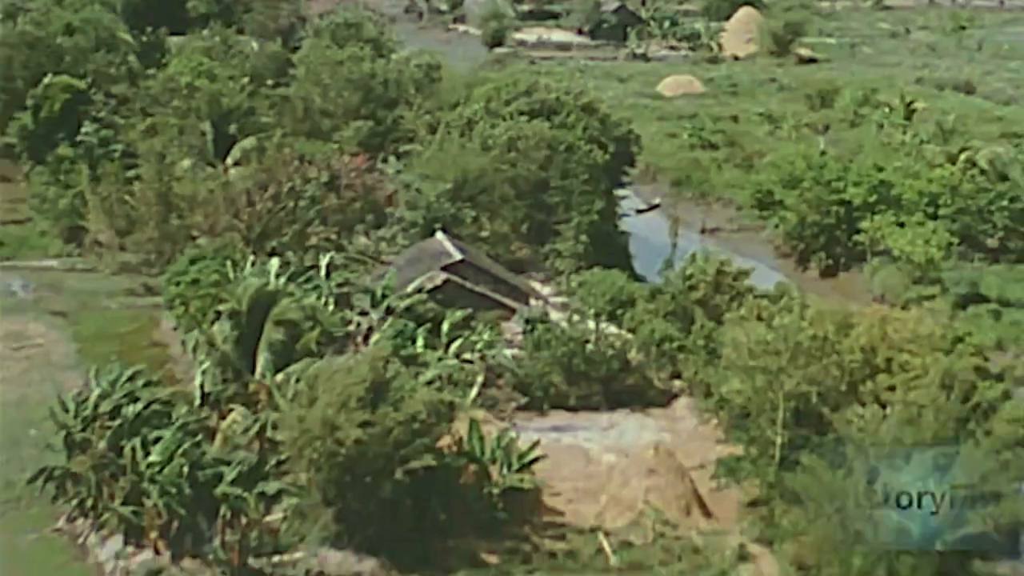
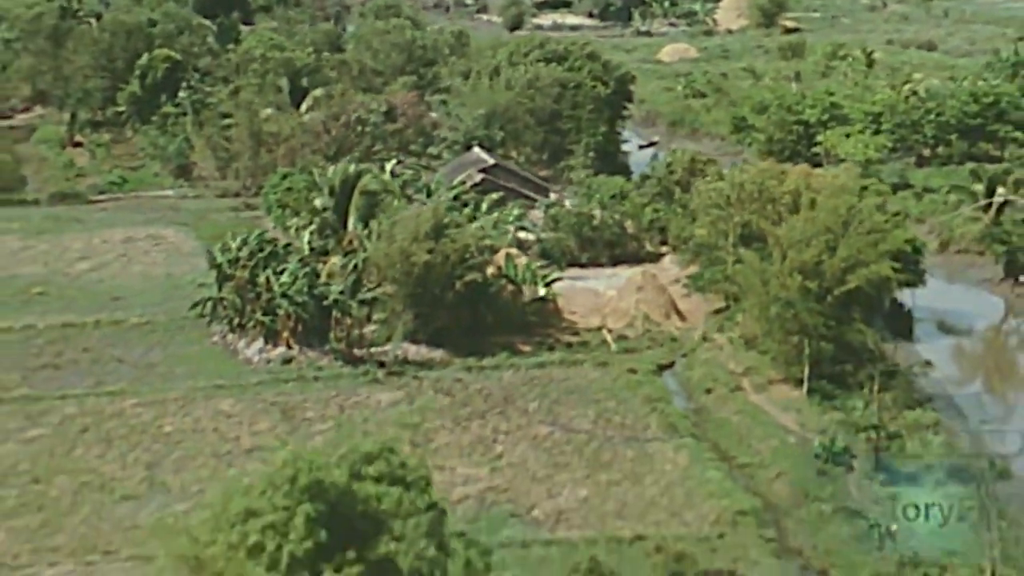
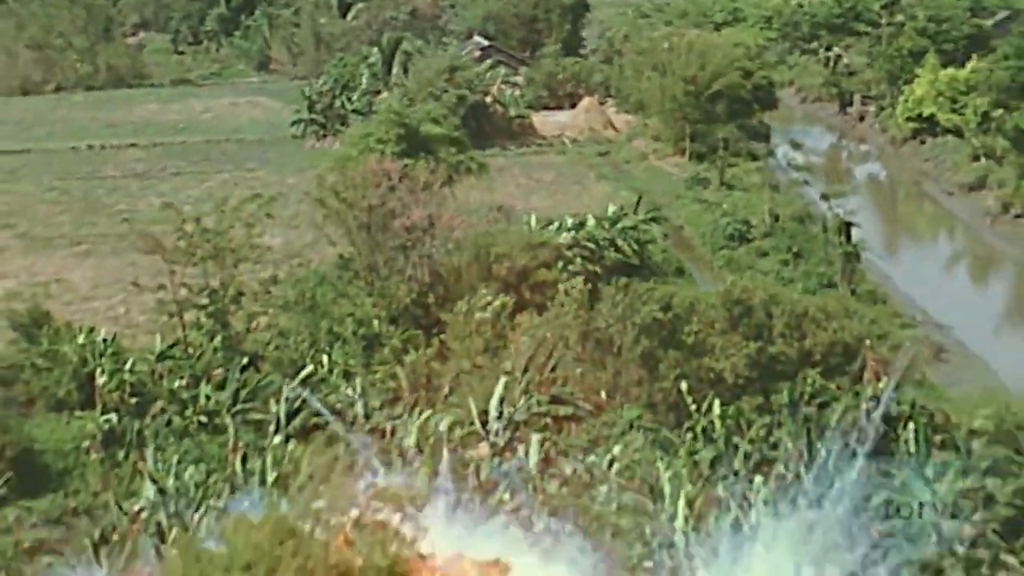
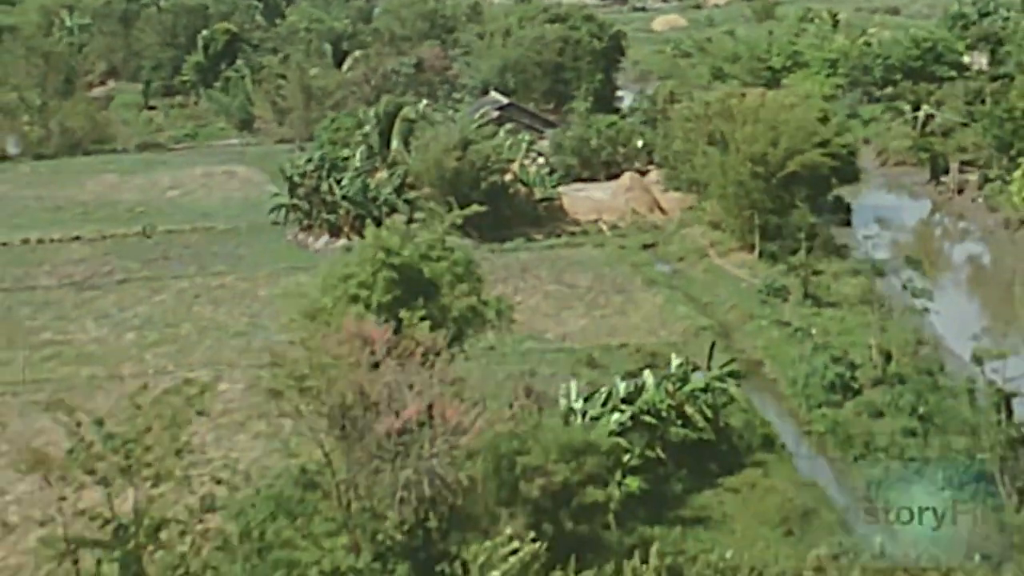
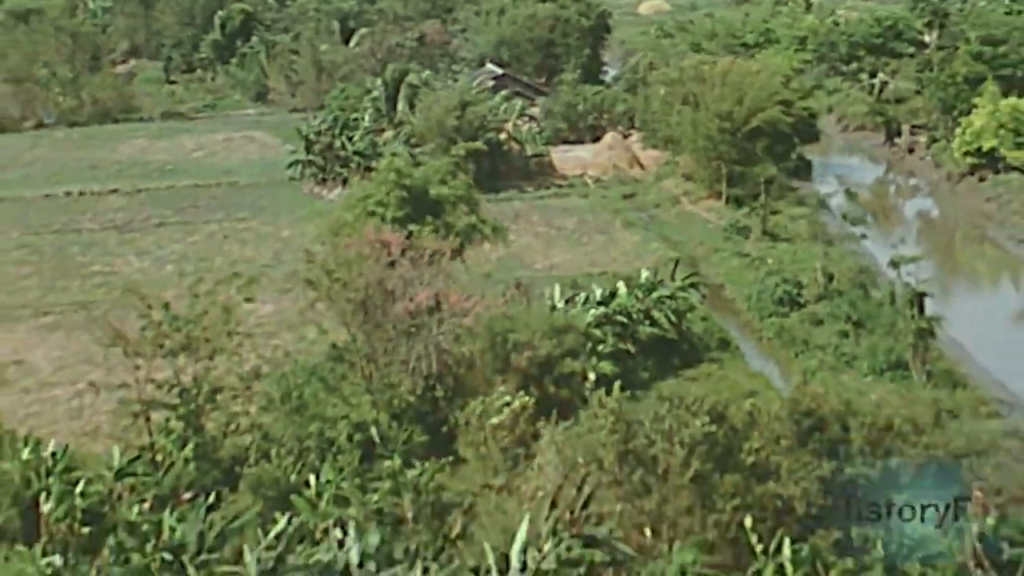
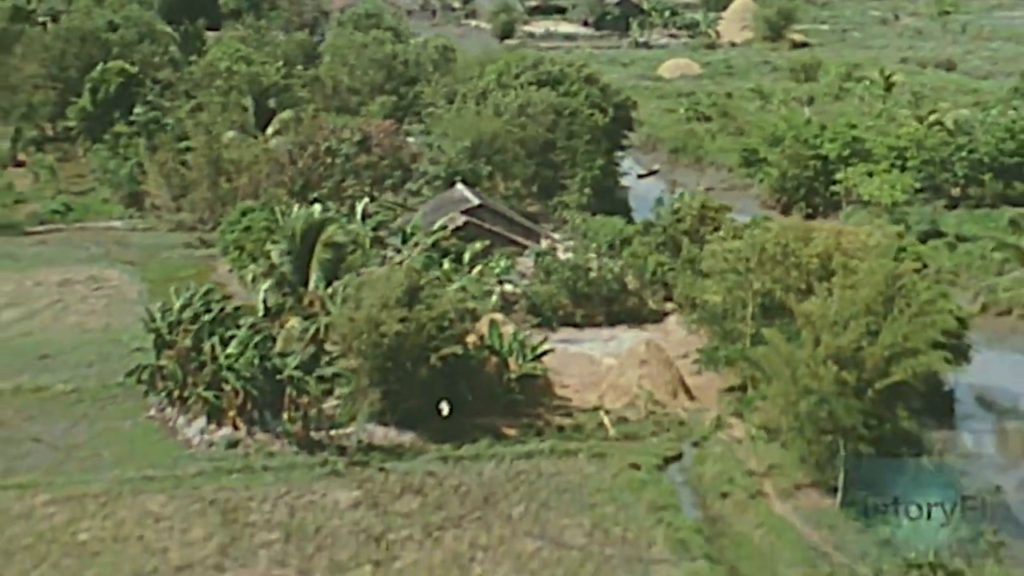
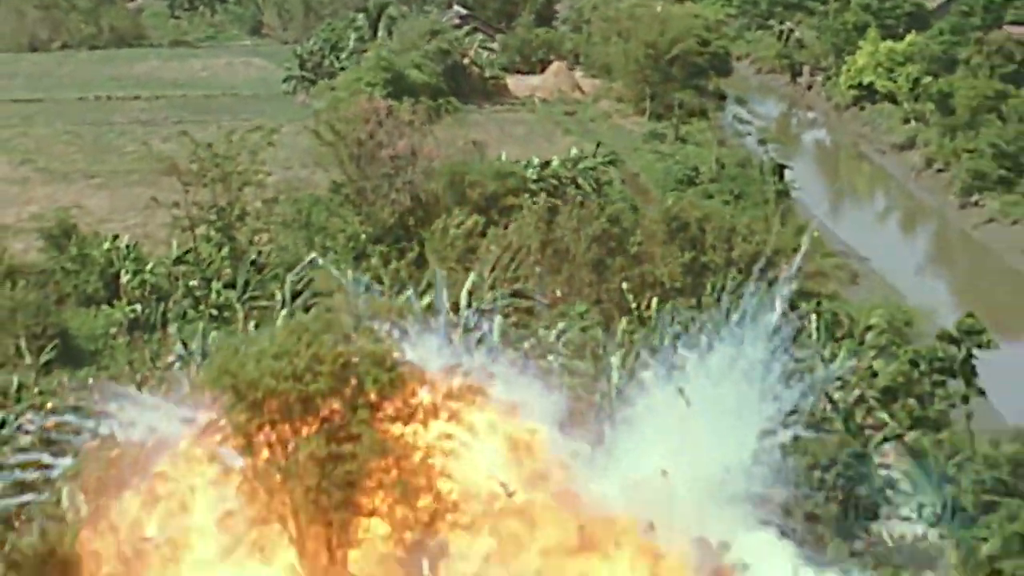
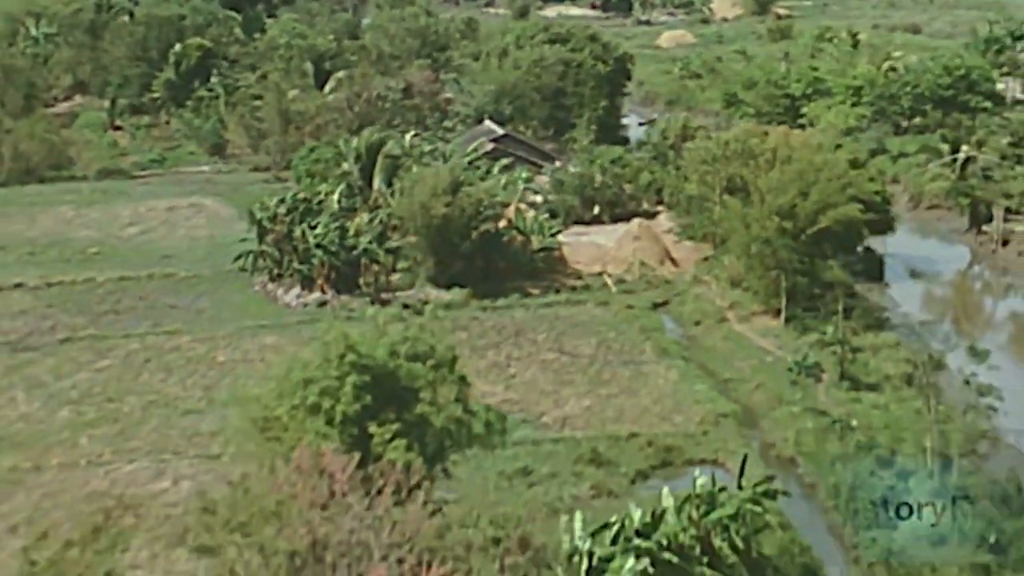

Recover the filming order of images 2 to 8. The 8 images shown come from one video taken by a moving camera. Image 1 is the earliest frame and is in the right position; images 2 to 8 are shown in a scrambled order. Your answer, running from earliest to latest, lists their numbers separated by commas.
6, 2, 8, 4, 5, 3, 7
